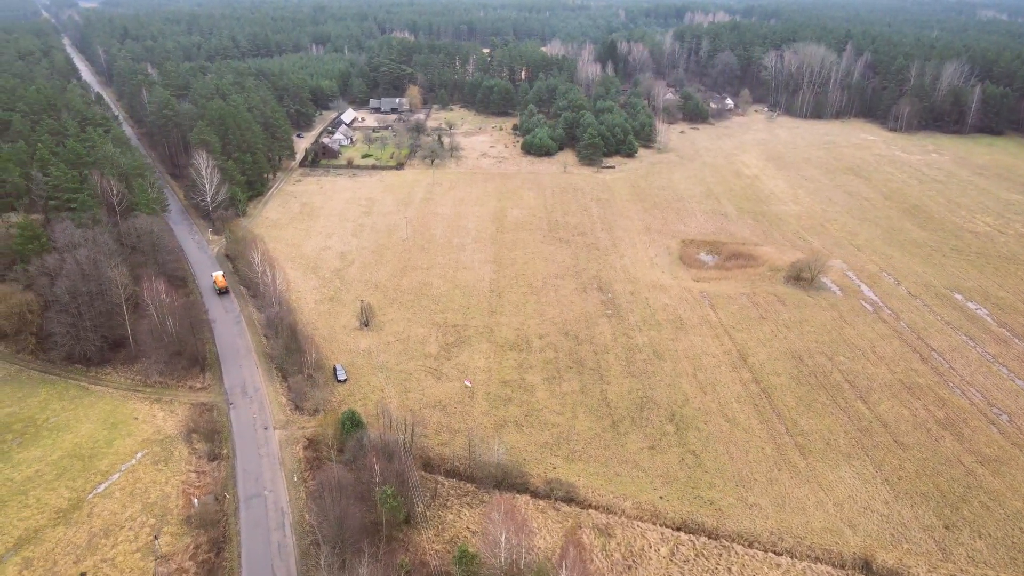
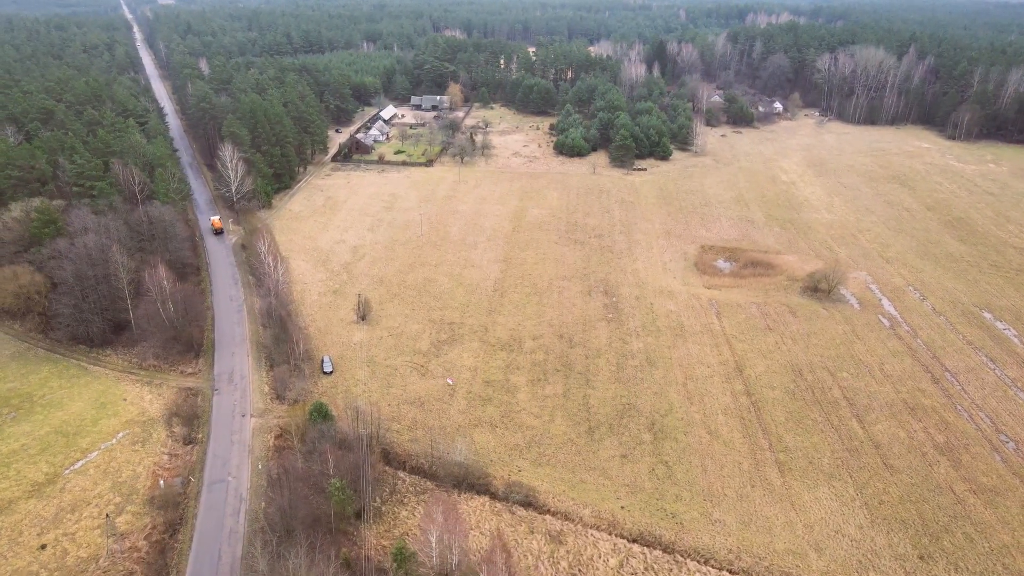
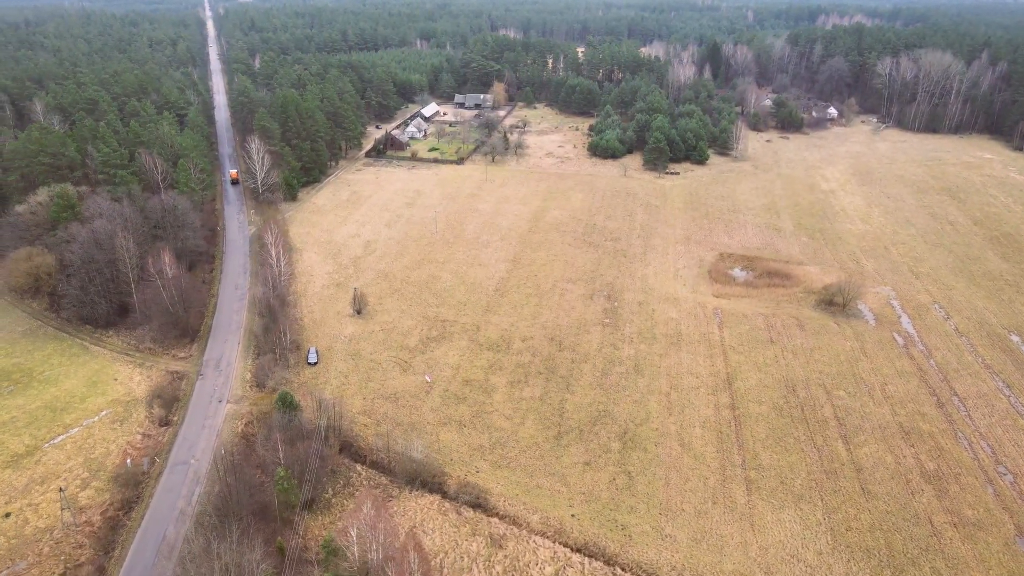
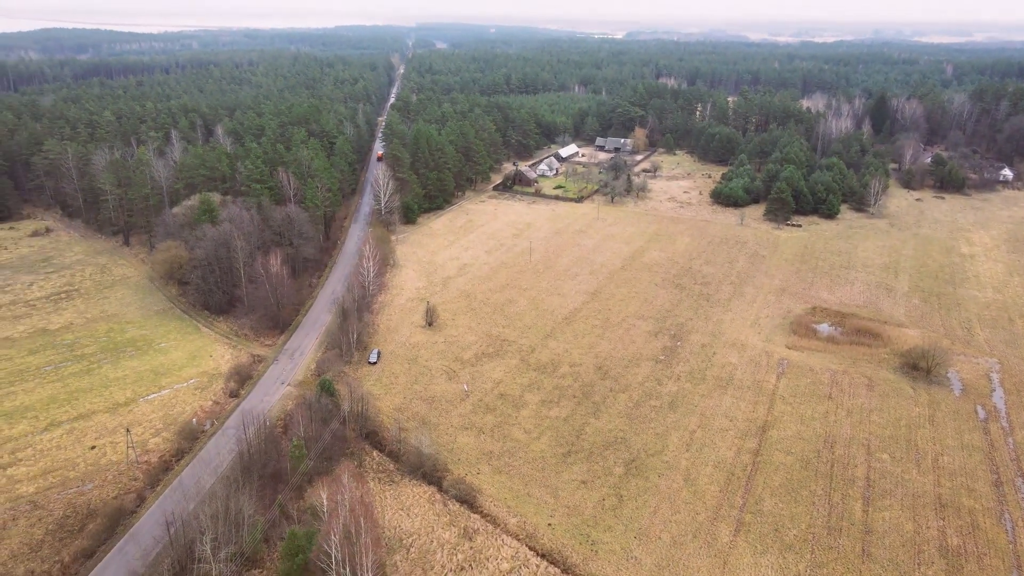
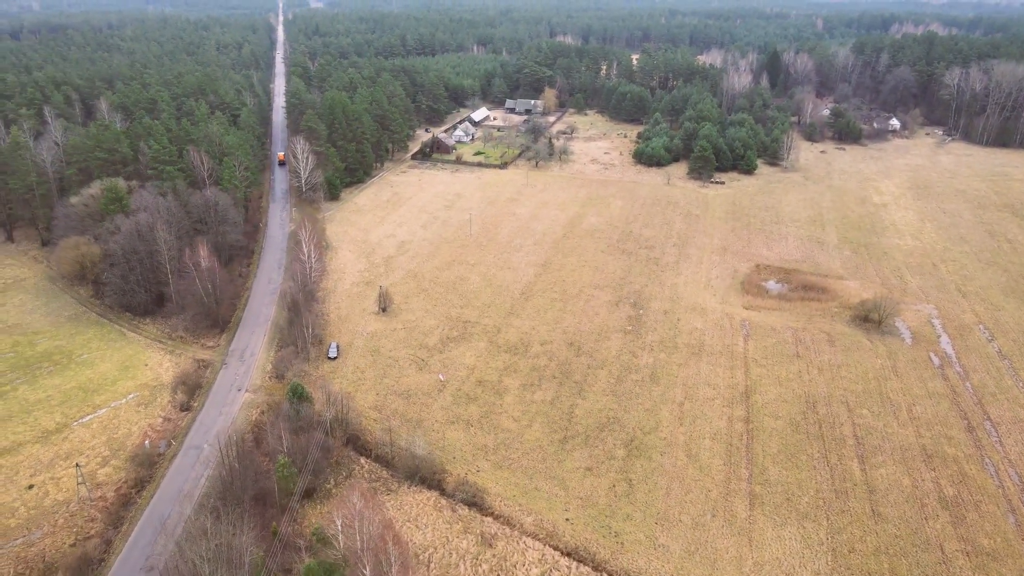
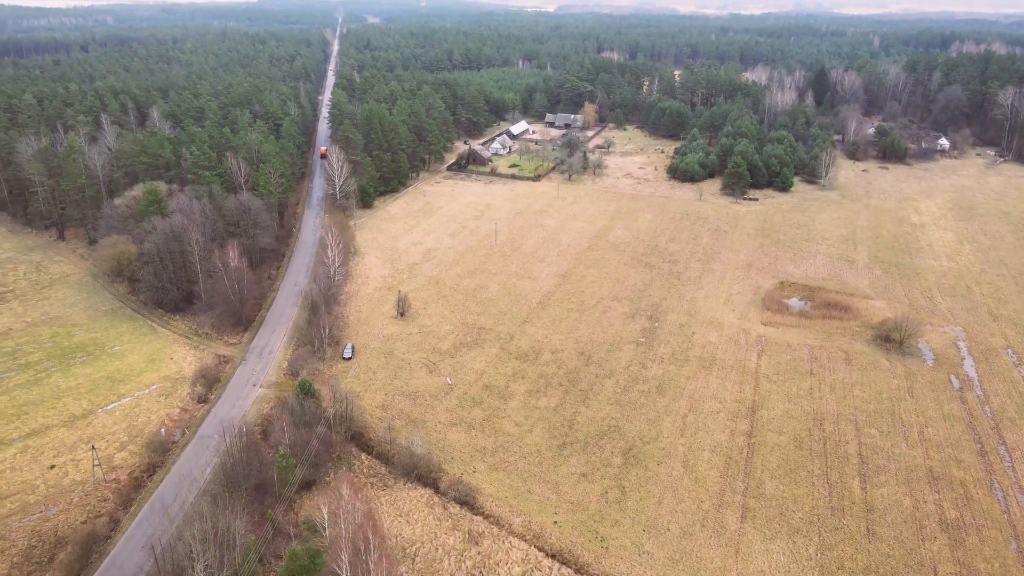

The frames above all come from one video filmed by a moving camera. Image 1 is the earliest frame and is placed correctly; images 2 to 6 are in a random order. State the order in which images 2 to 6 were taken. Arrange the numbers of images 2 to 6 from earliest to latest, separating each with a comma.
2, 3, 5, 6, 4
